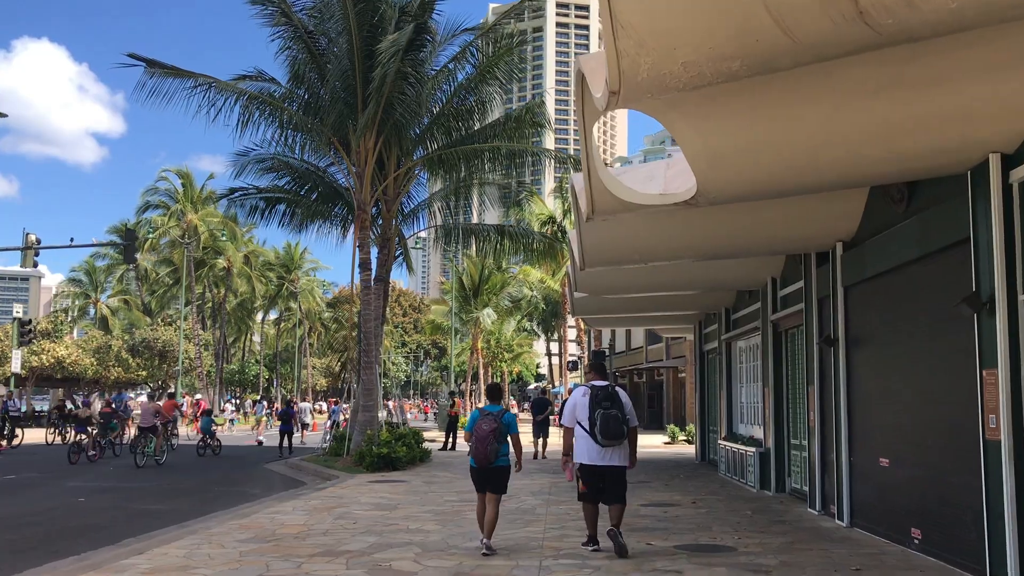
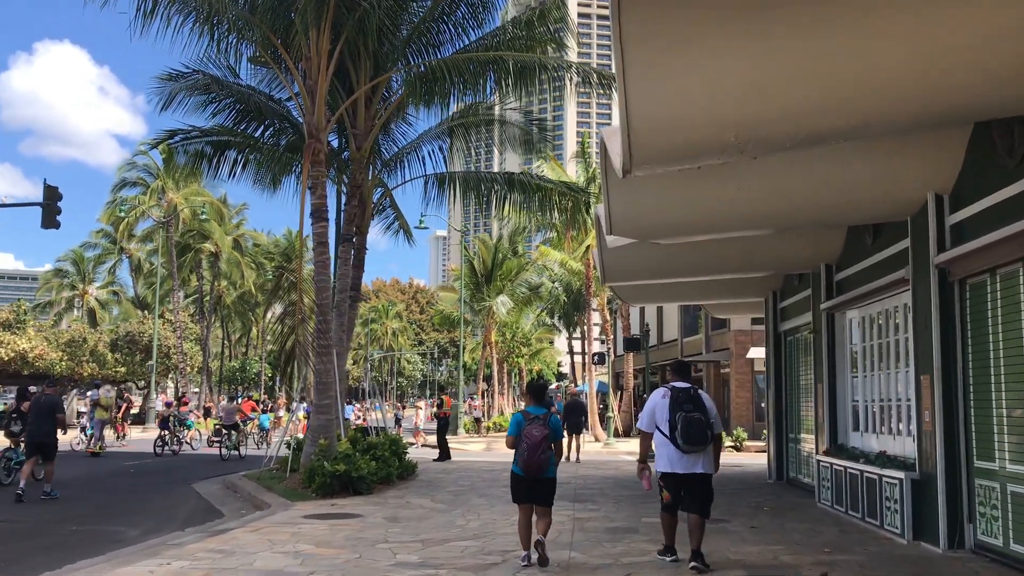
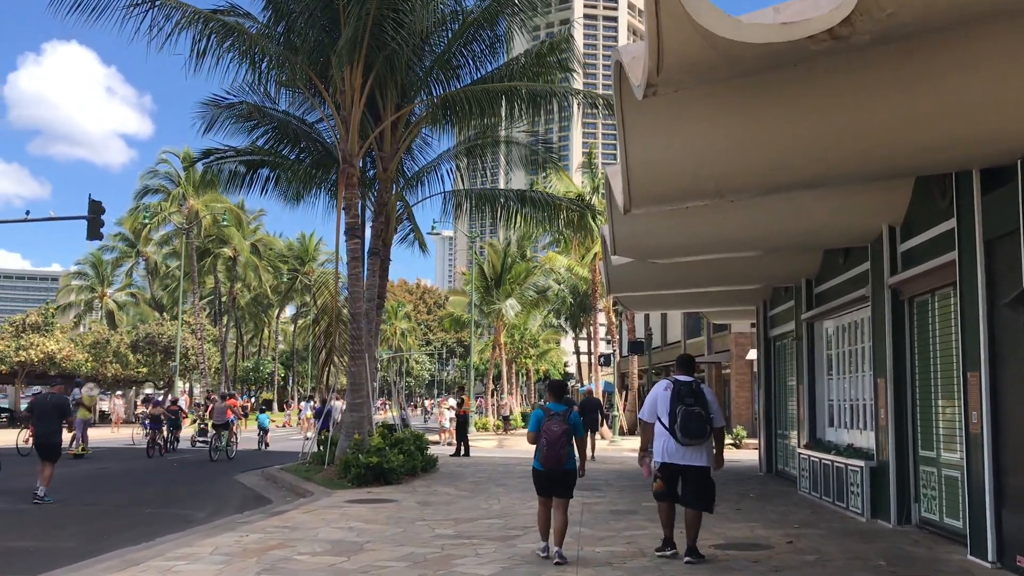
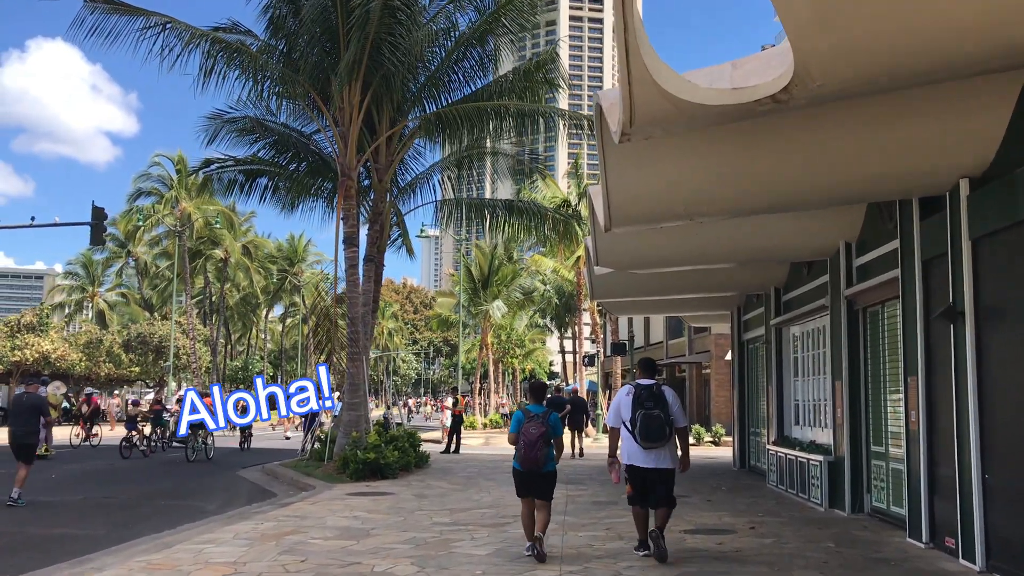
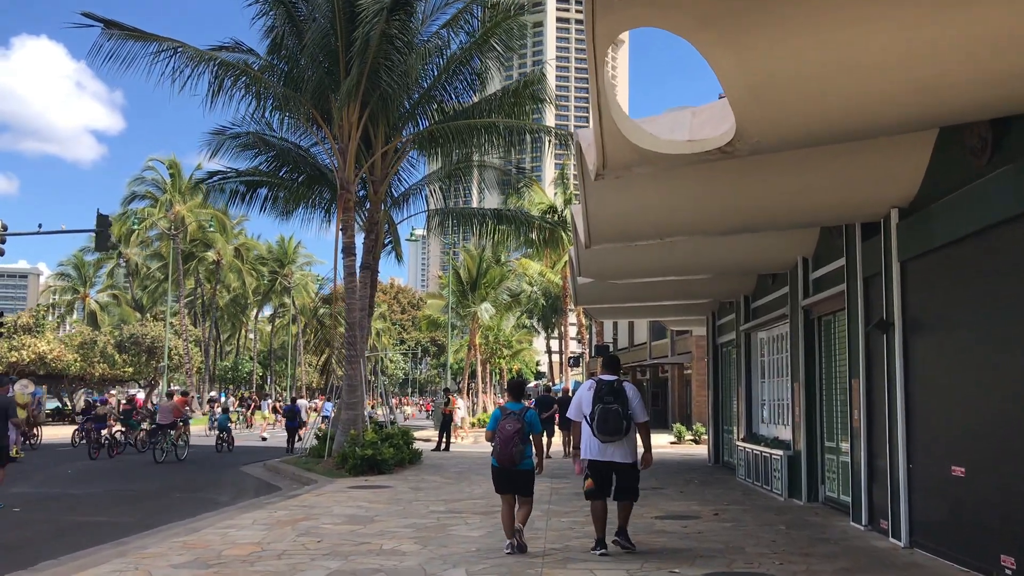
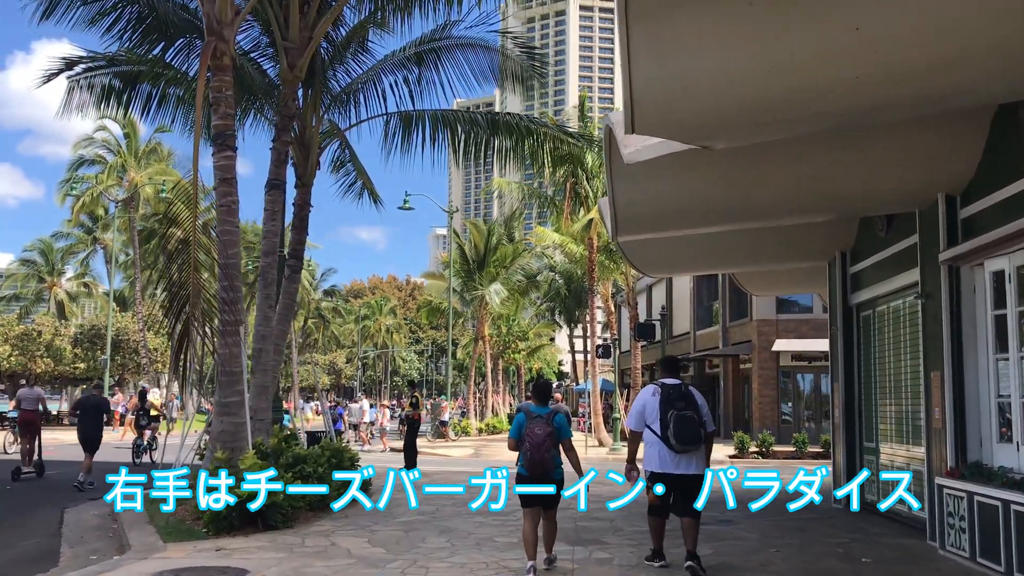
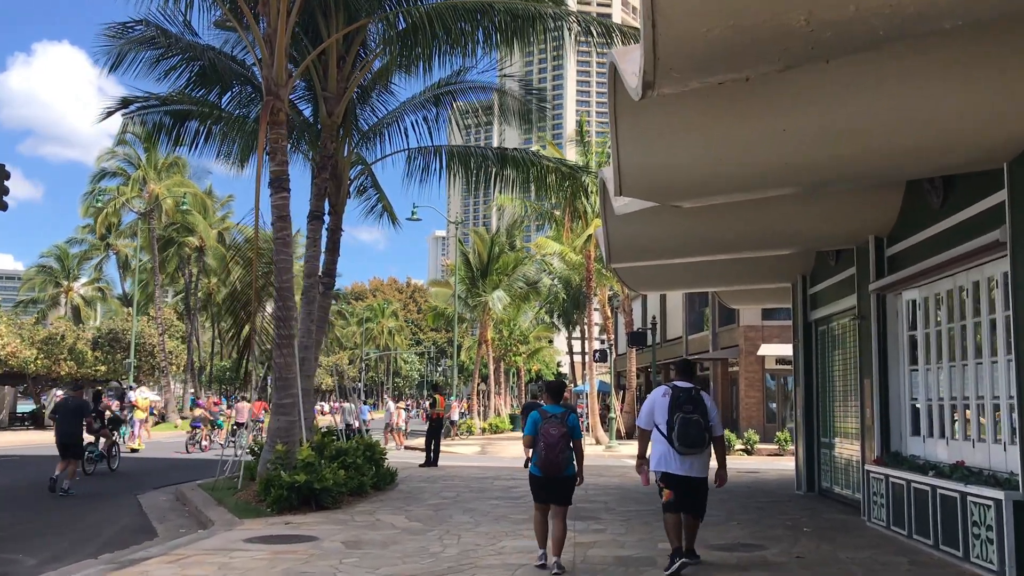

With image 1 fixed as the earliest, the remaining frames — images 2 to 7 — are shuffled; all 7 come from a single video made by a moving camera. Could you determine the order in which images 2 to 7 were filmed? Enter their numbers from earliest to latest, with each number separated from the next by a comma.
5, 4, 3, 2, 7, 6
